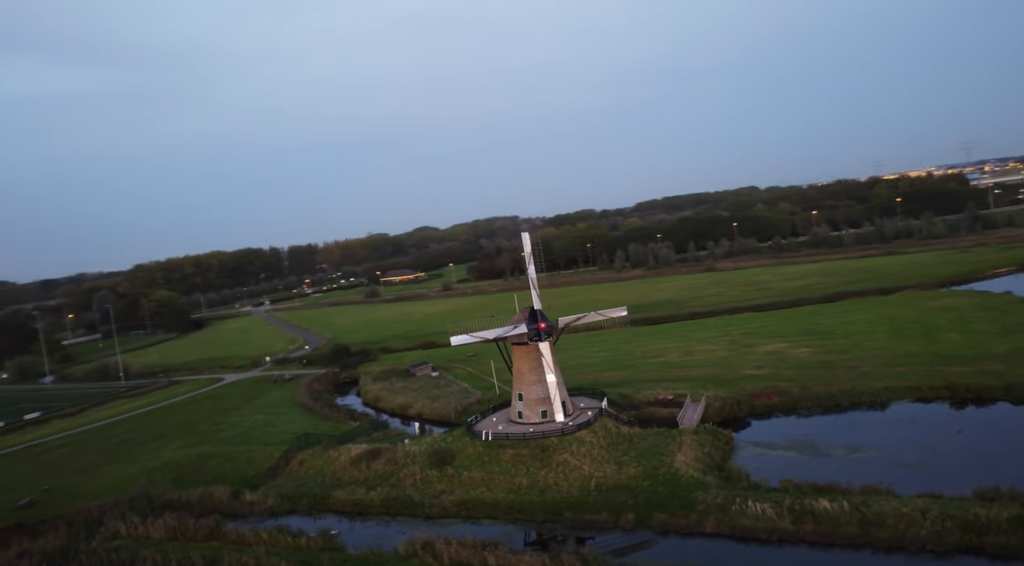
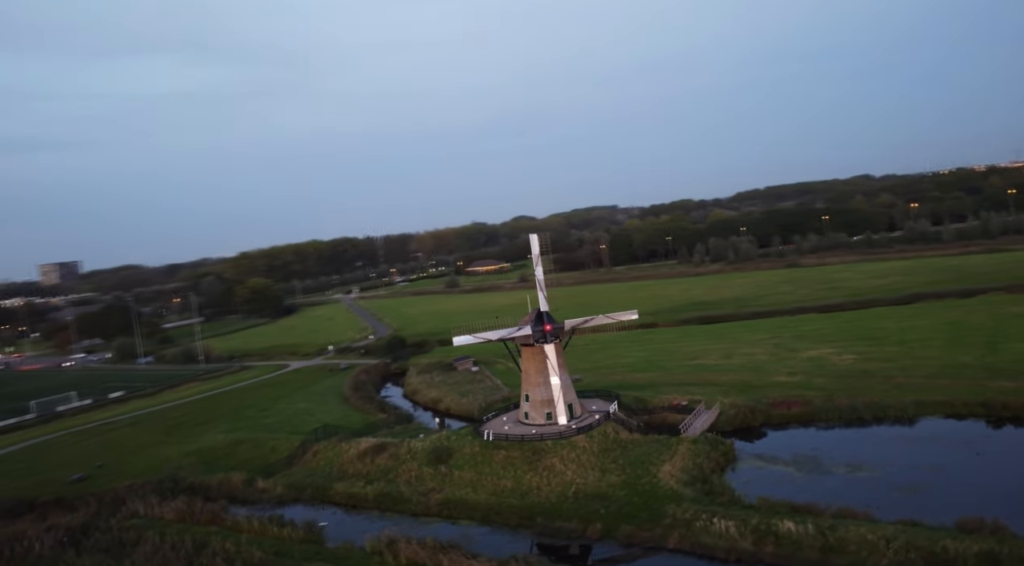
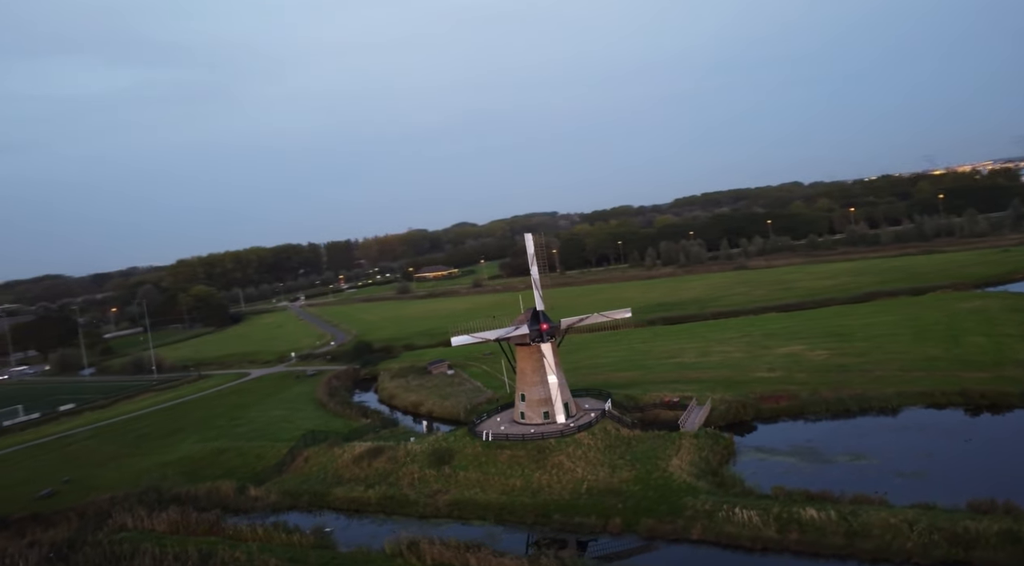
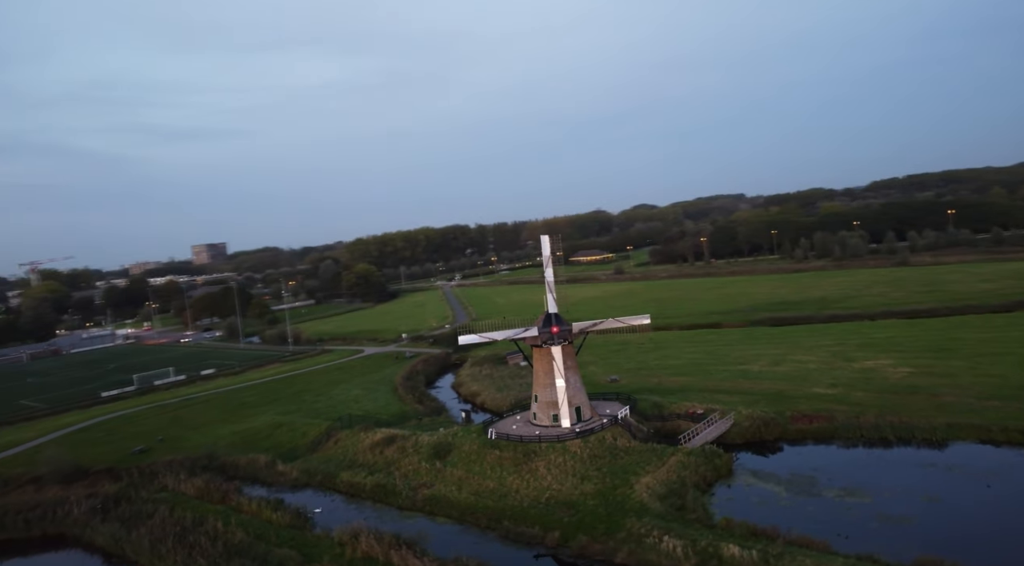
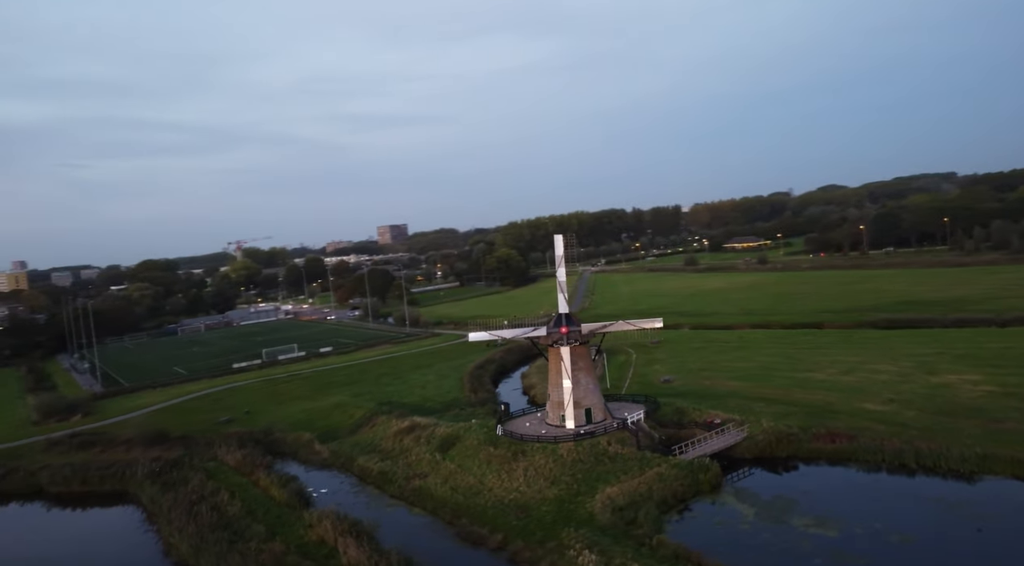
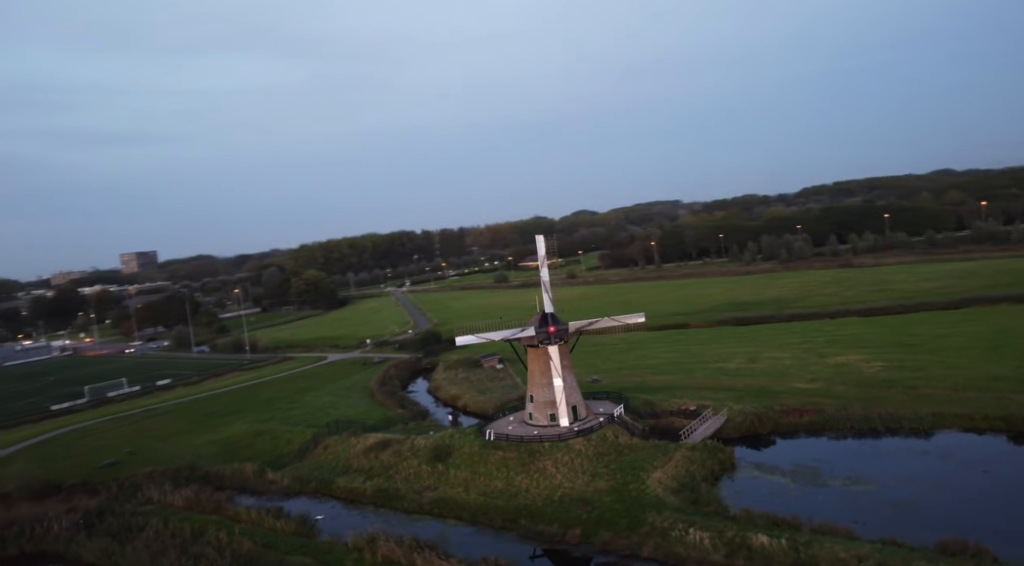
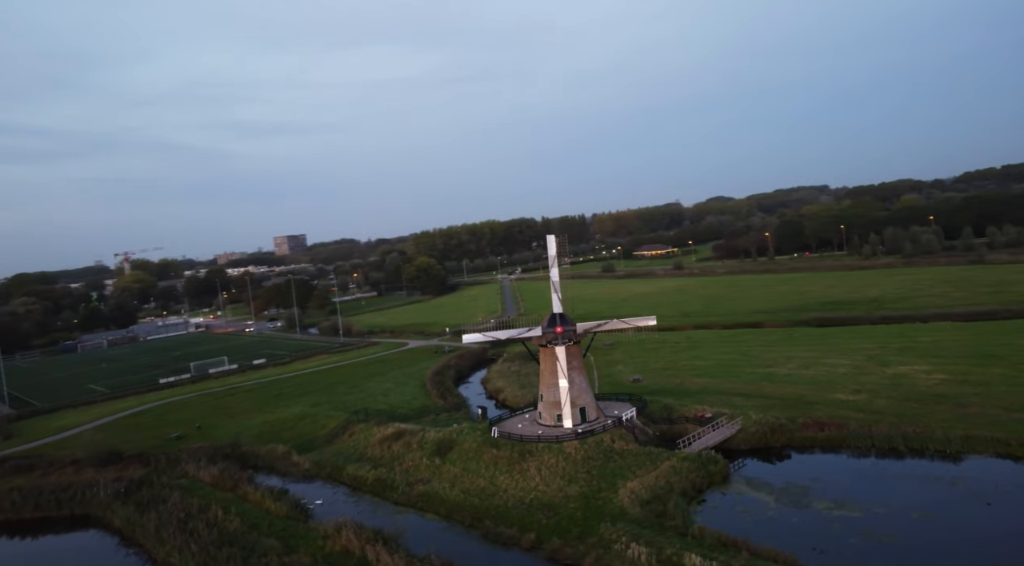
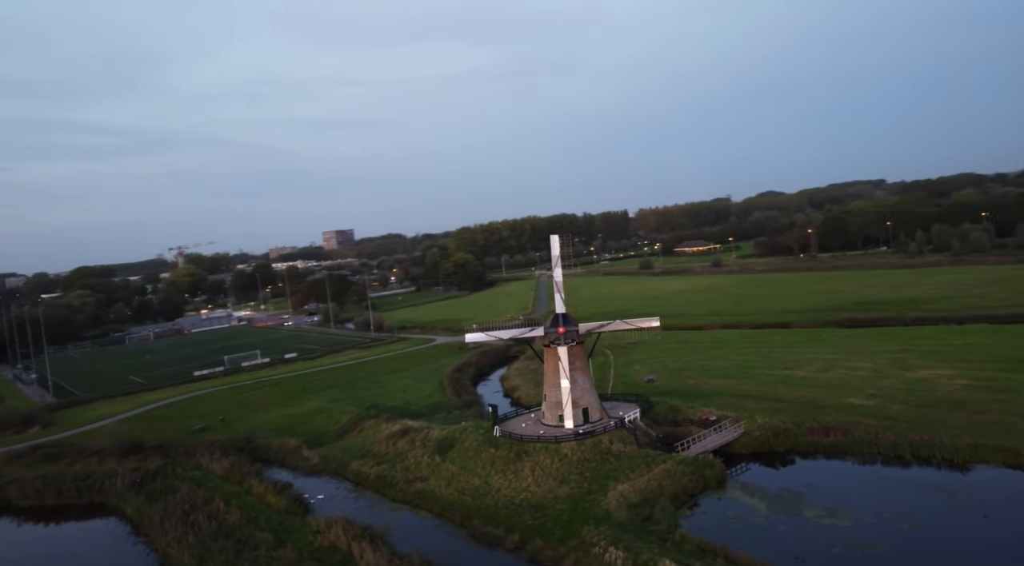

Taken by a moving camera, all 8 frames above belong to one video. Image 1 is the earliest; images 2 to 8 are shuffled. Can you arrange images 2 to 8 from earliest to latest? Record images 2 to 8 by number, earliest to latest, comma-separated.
3, 2, 6, 4, 7, 8, 5
